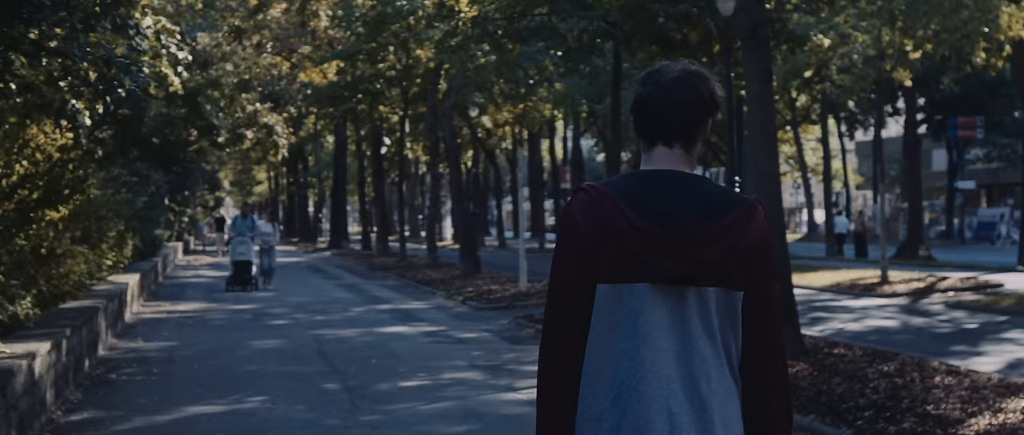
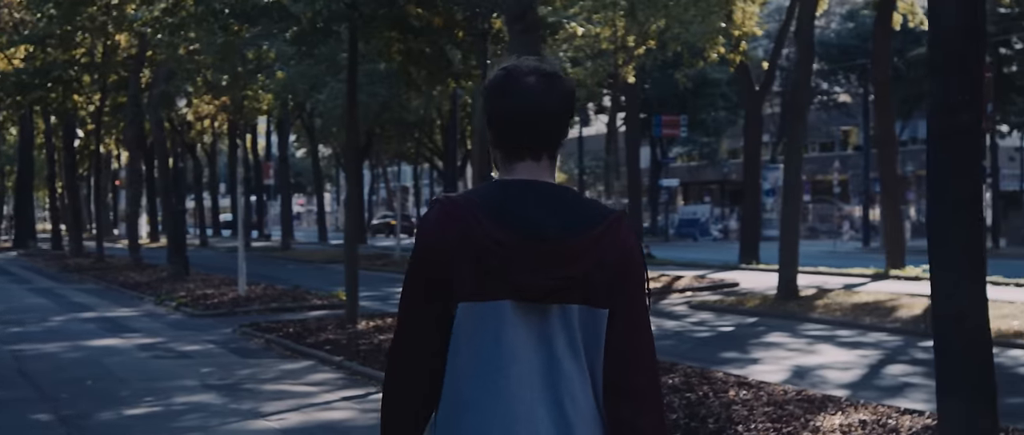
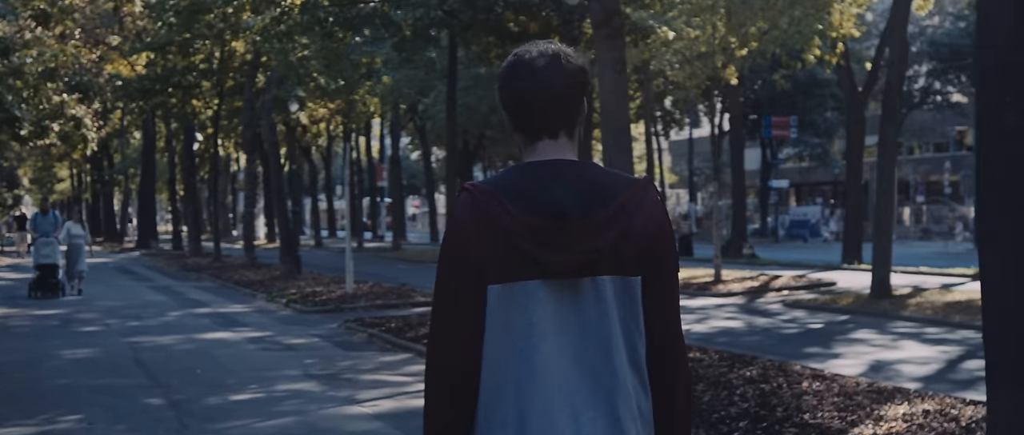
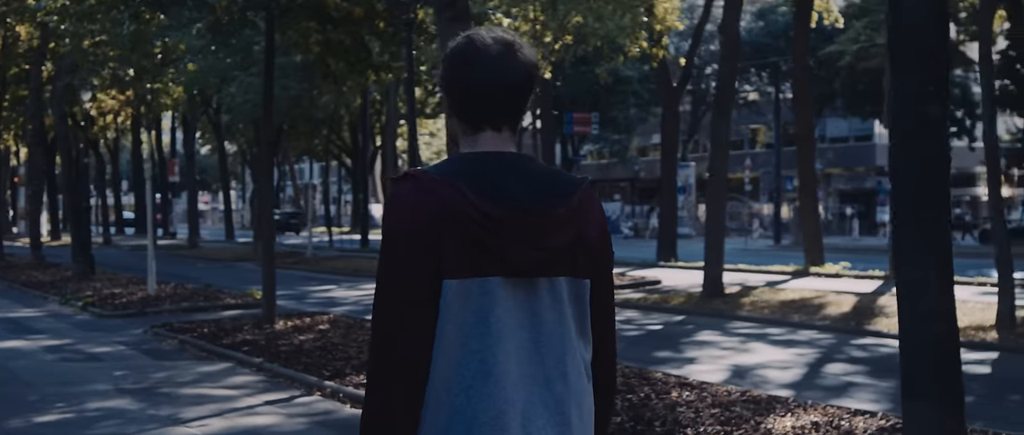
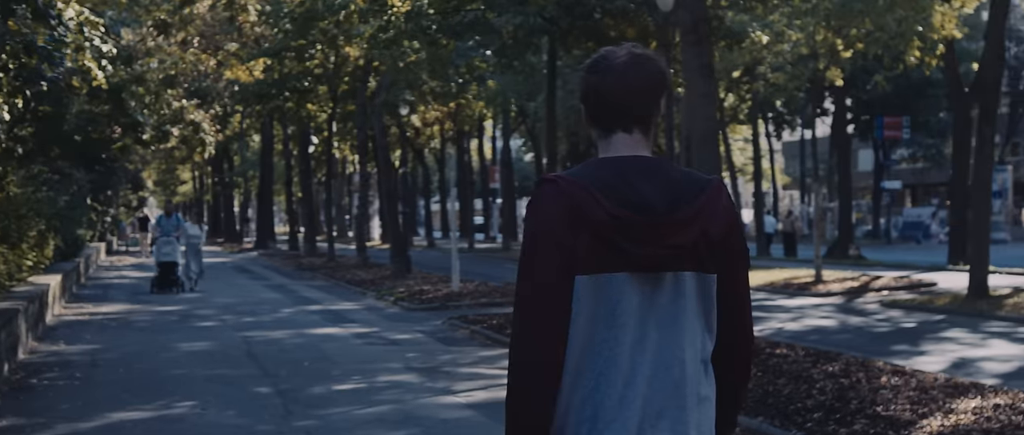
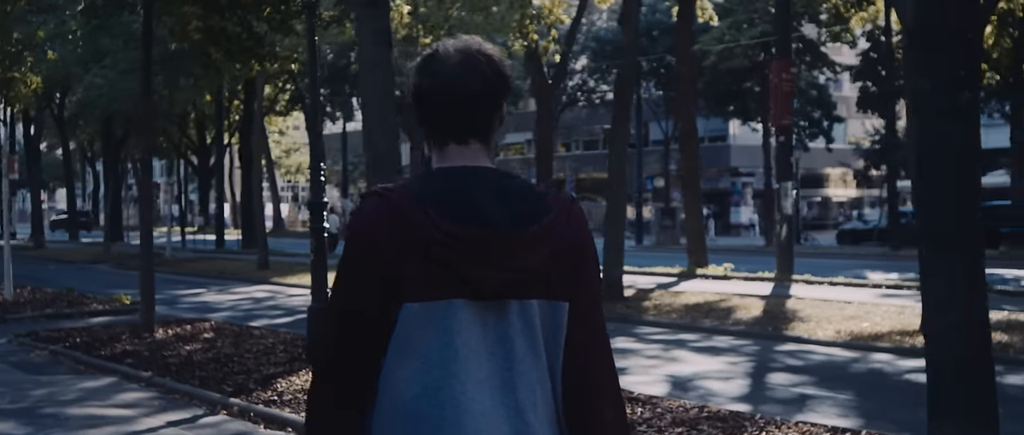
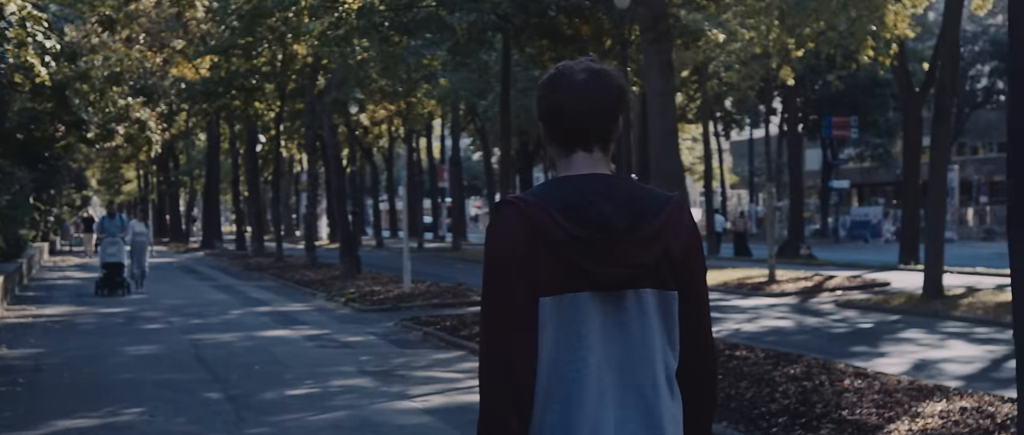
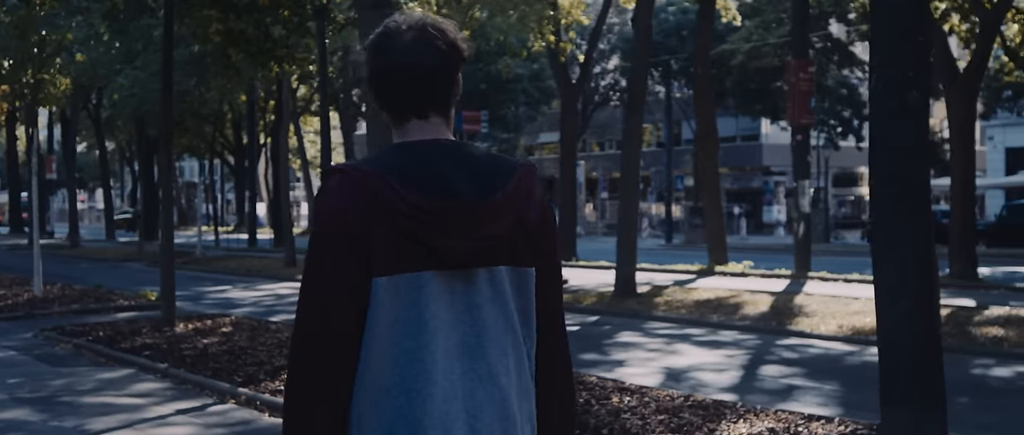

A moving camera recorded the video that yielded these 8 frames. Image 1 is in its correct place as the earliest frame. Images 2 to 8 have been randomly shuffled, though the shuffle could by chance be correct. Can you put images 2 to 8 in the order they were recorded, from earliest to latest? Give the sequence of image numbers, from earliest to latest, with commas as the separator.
5, 7, 3, 2, 4, 8, 6
